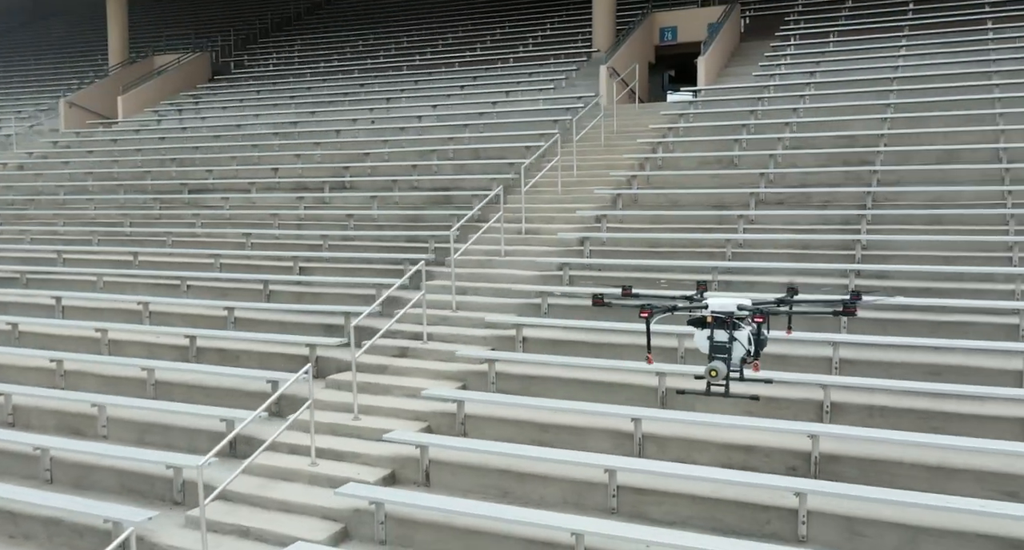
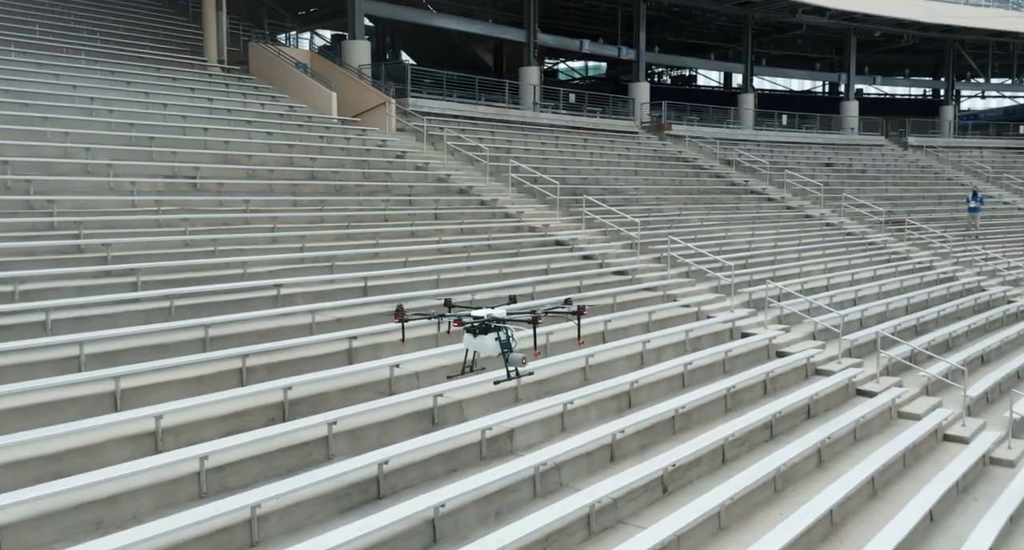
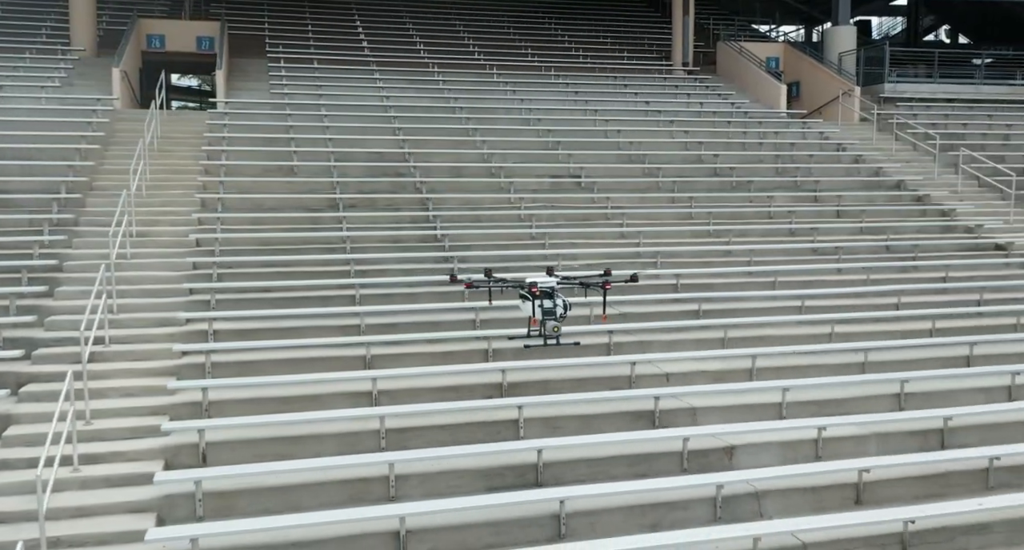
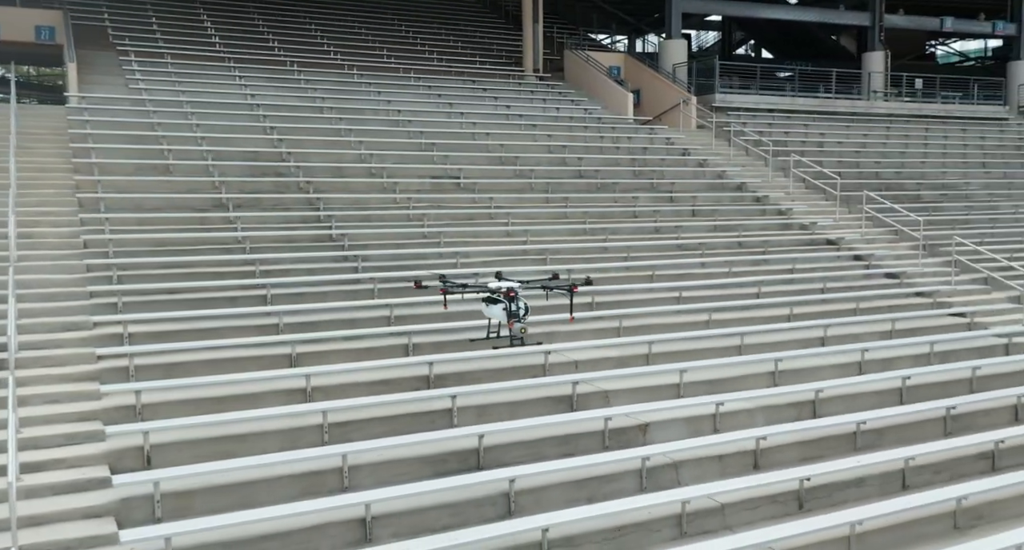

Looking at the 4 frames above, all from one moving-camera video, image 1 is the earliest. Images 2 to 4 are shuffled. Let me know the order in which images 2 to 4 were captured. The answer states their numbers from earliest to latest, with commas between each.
3, 4, 2
